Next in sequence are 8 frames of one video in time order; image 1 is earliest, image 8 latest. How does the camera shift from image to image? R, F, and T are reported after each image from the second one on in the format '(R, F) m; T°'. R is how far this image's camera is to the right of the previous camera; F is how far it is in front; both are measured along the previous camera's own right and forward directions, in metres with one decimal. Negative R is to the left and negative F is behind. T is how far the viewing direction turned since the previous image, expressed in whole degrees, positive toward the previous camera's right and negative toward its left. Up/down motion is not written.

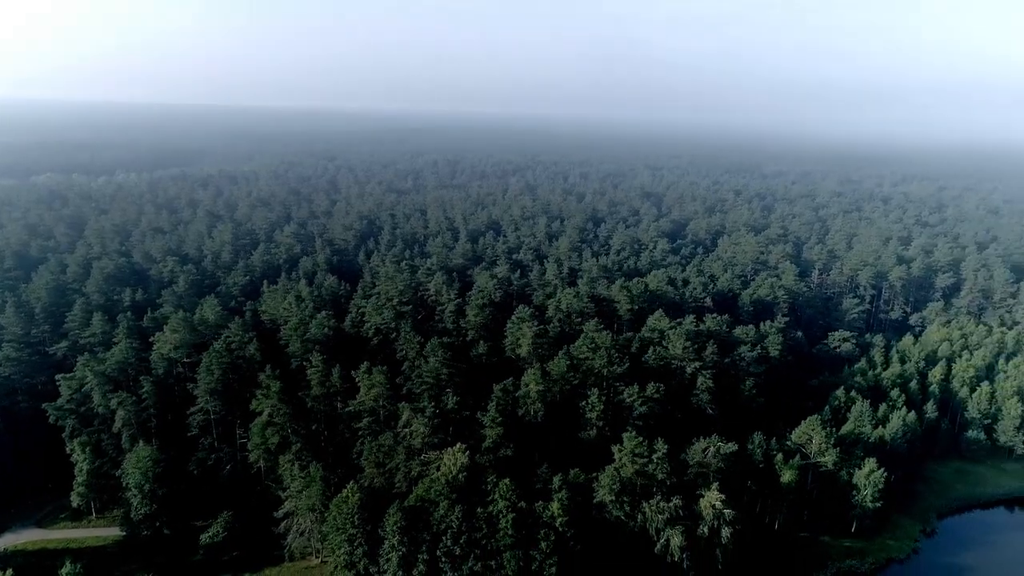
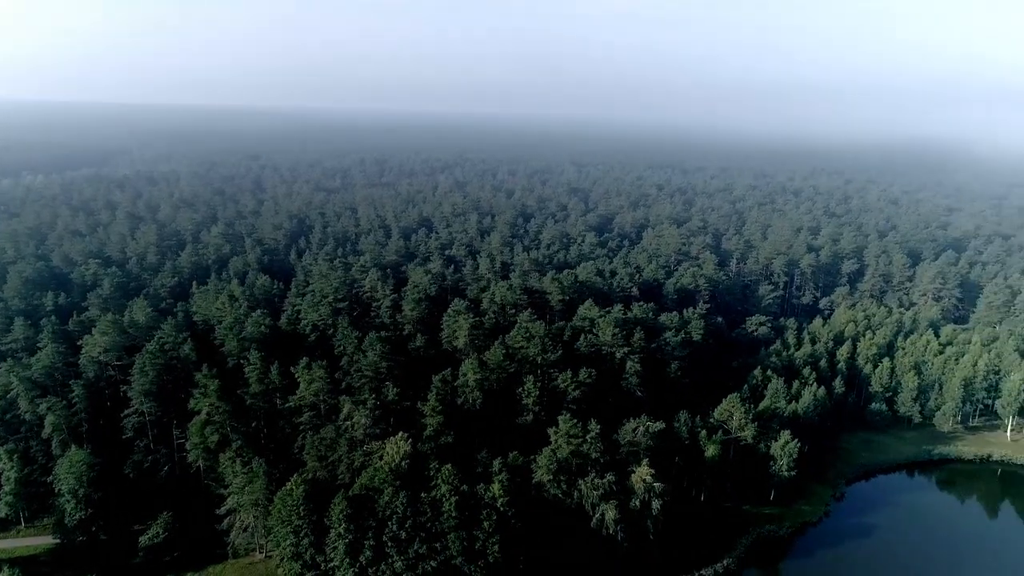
(-0.3, -1.3) m; +6°
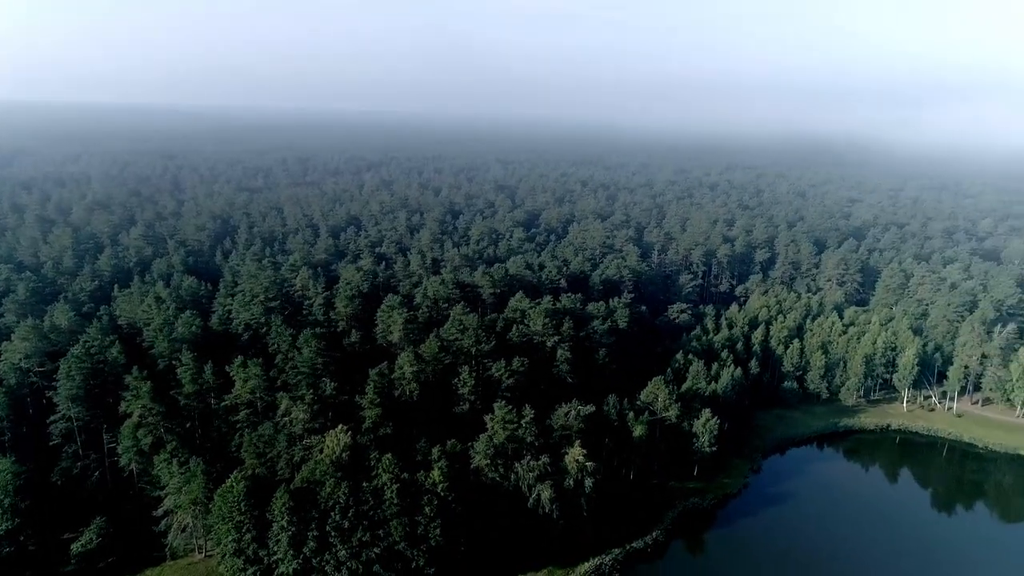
(-0.3, -1.3) m; +6°
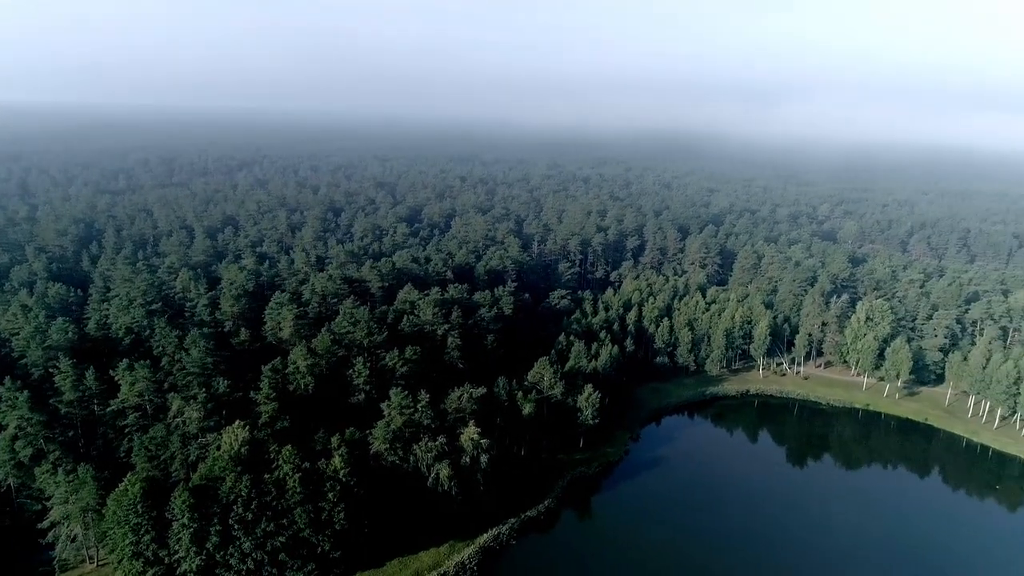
(-0.6, -2.0) m; +9°
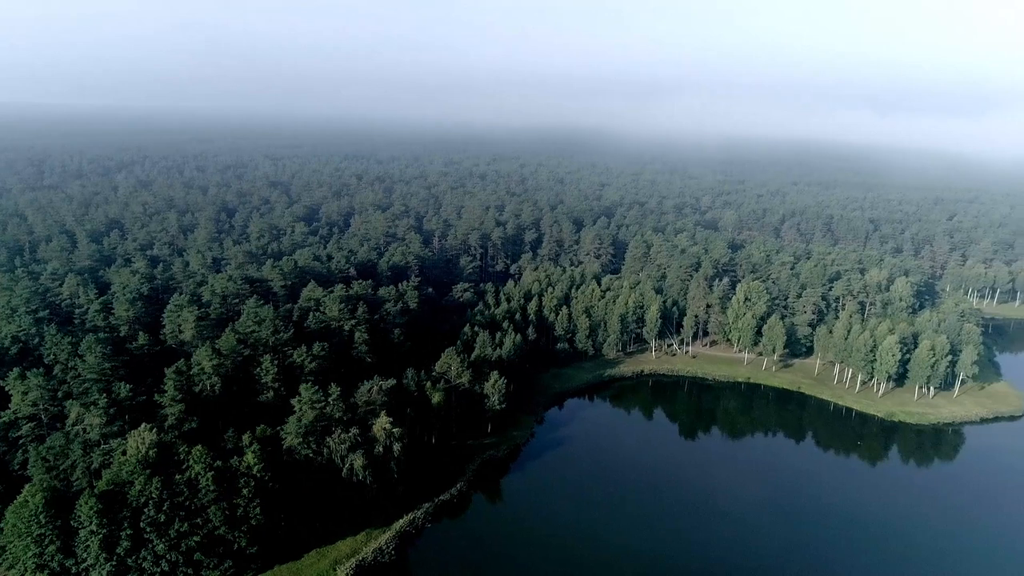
(-0.4, -1.7) m; +8°
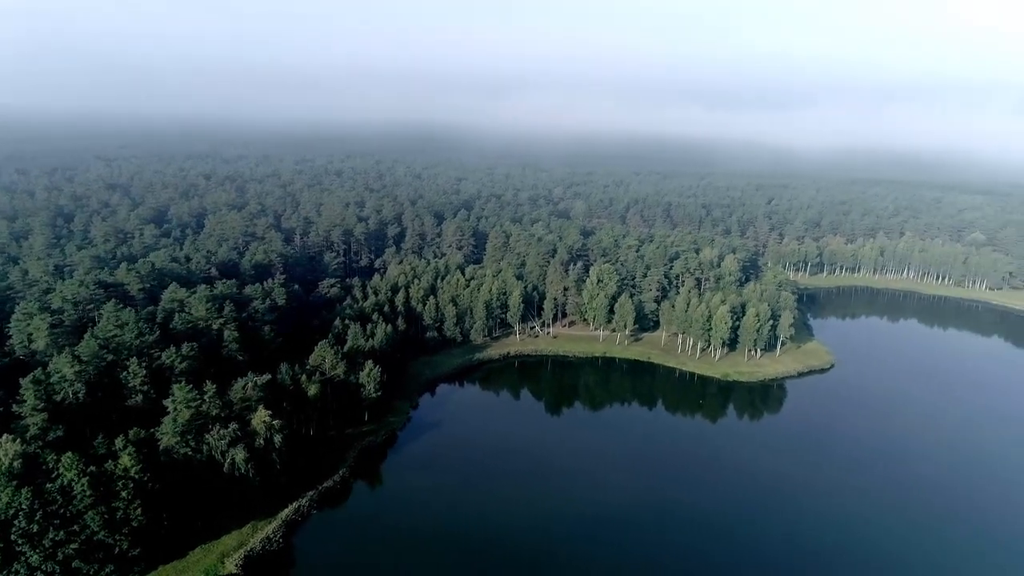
(-0.9, -2.6) m; +11°
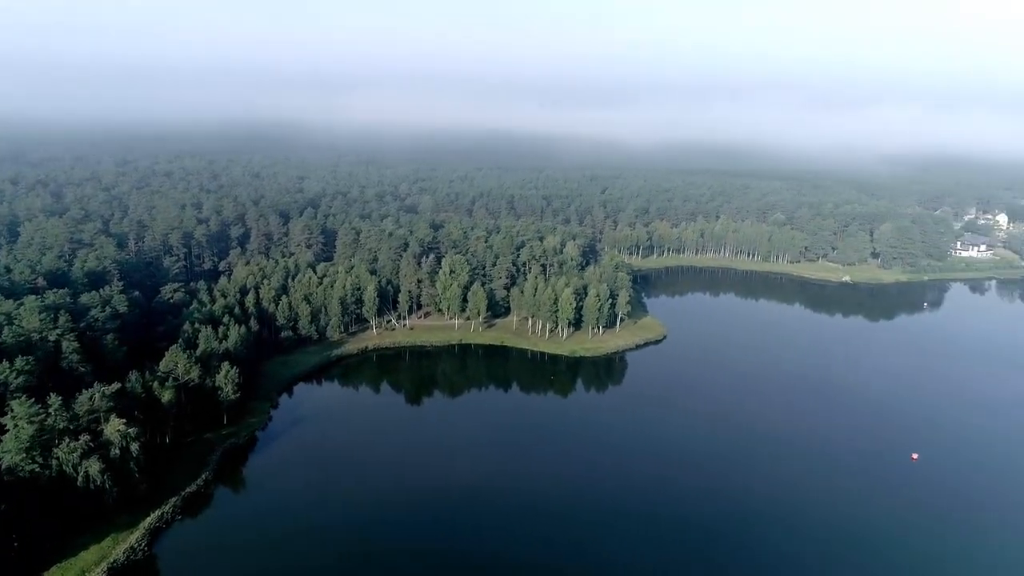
(-0.8, -2.3) m; +12°
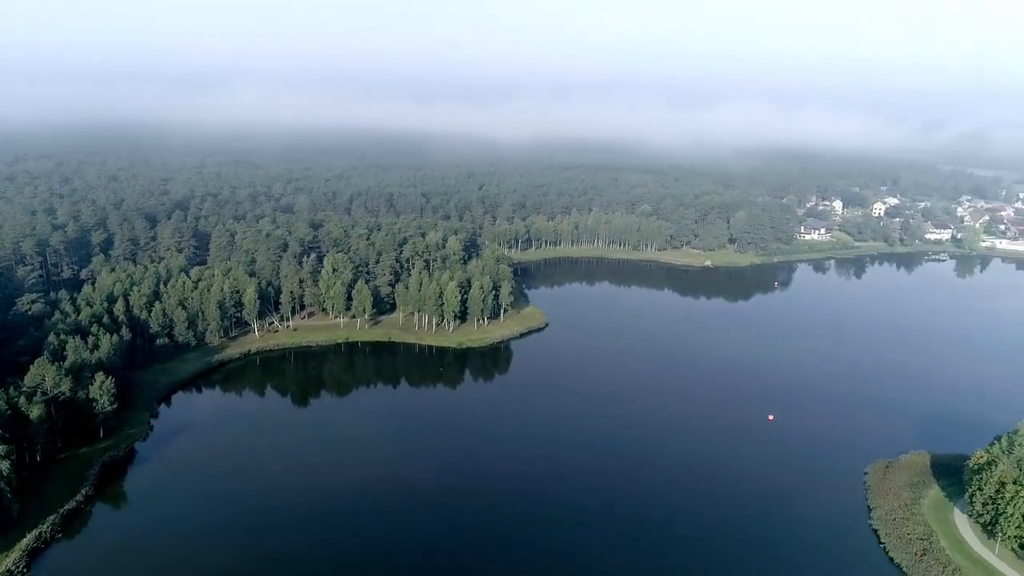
(-0.6, -1.7) m; +10°
